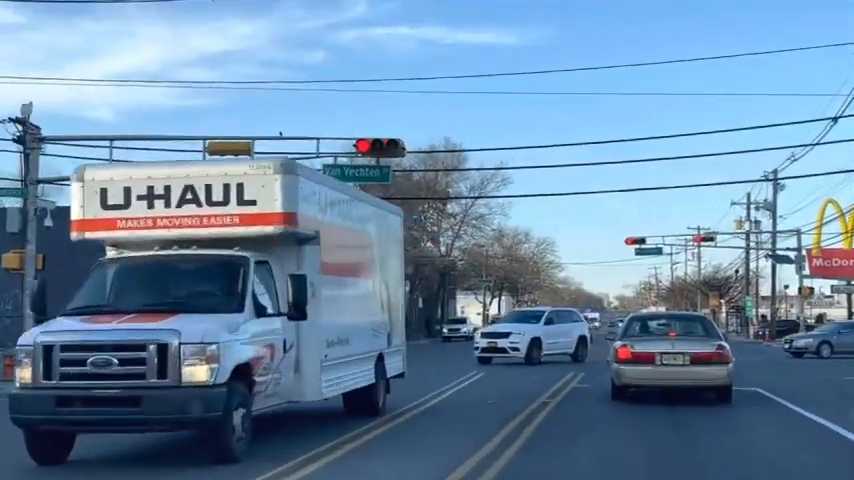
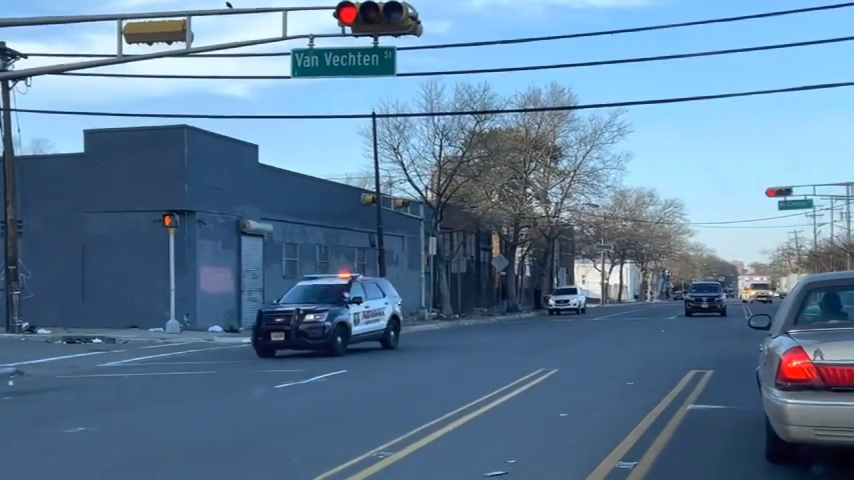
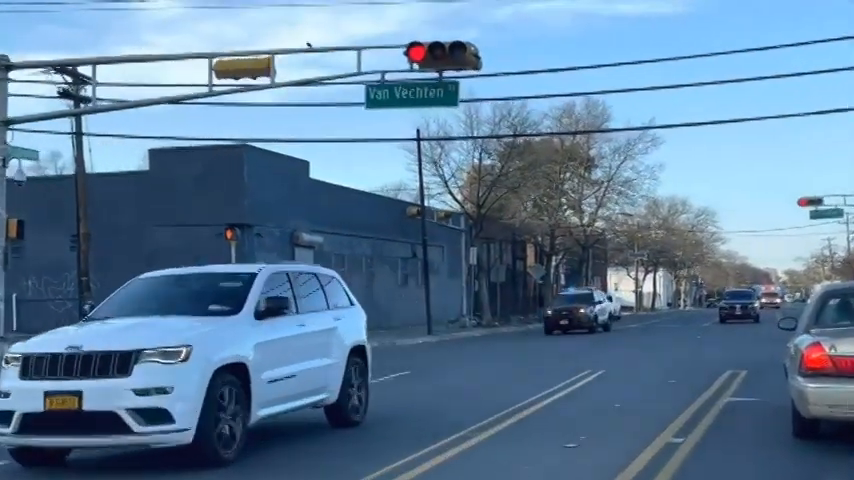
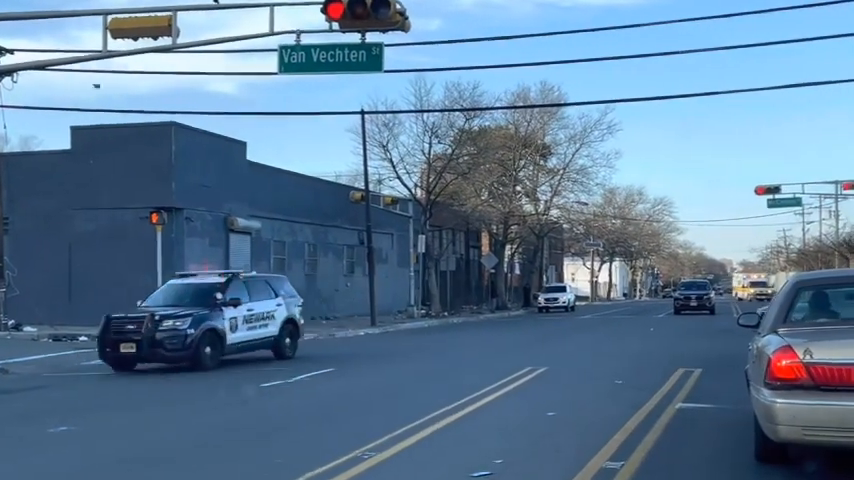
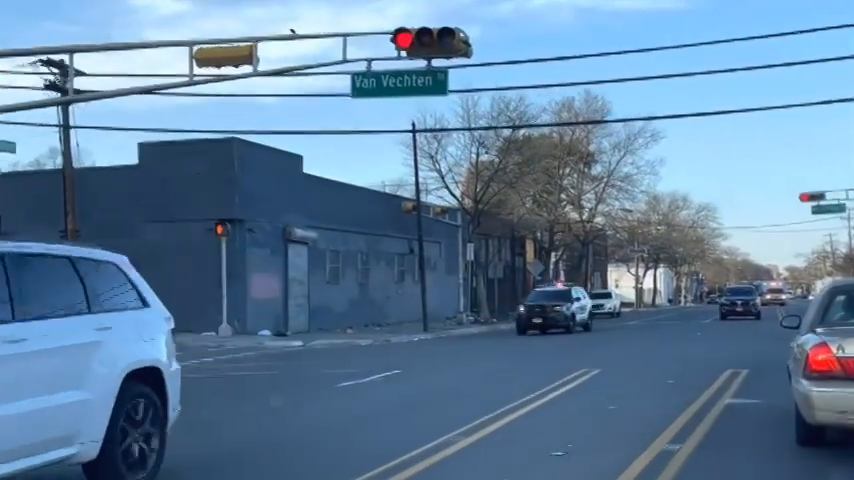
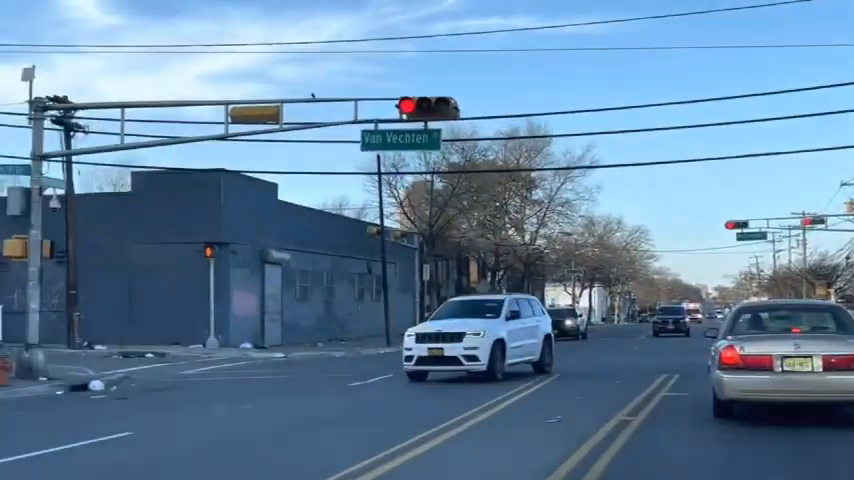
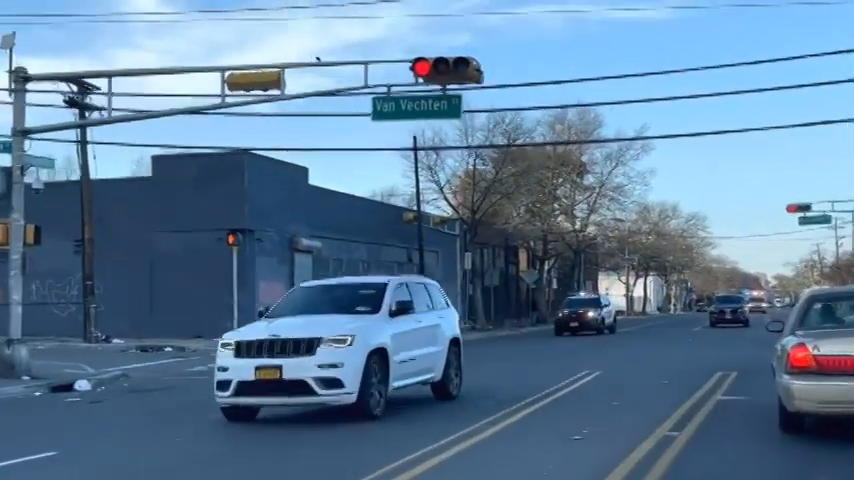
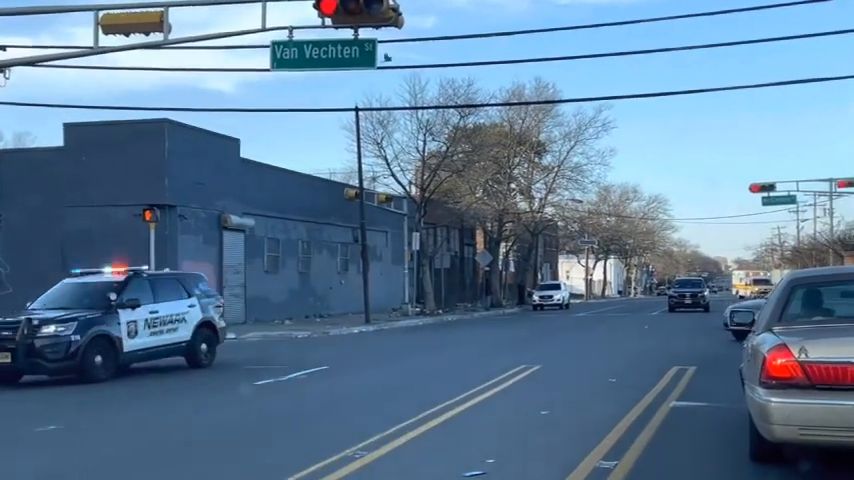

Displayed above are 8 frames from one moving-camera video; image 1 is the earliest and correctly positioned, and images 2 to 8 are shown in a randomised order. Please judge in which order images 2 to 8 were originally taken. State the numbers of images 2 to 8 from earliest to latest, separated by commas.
6, 7, 3, 5, 2, 4, 8
